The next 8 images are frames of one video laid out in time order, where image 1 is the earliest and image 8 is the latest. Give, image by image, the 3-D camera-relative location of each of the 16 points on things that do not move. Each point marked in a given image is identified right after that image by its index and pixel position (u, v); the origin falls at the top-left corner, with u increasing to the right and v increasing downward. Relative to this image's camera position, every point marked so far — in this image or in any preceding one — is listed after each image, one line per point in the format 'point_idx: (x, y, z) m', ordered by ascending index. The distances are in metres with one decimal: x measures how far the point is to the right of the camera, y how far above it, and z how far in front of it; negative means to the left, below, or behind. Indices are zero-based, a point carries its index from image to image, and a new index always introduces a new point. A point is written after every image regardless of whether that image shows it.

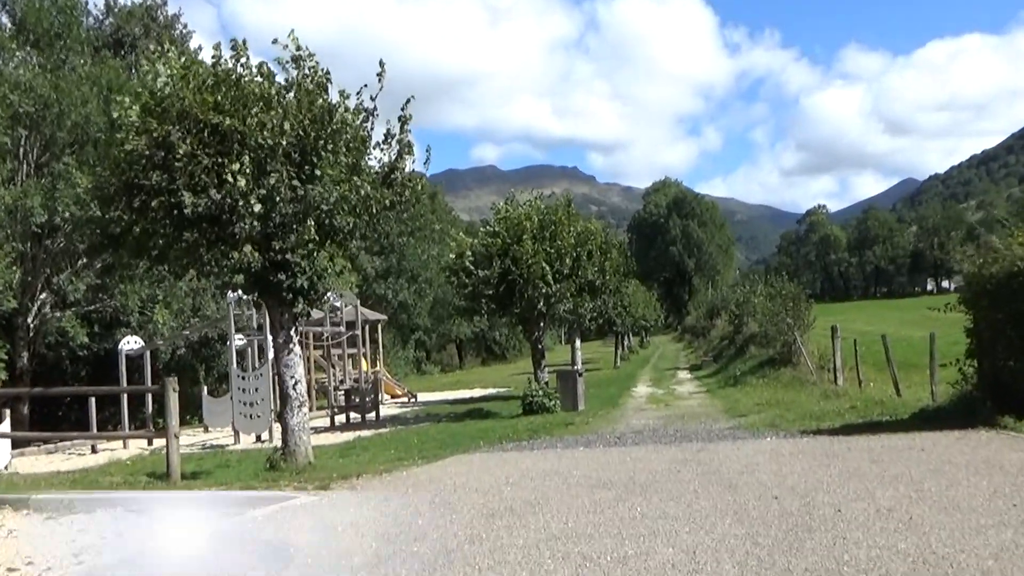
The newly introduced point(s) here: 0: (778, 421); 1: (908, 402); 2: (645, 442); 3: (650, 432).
0: (+5.2, -2.7, +18.1) m
1: (+7.5, -2.1, +17.2) m
2: (+2.2, -2.6, +15.3) m
3: (+2.7, -2.9, +18.0) m
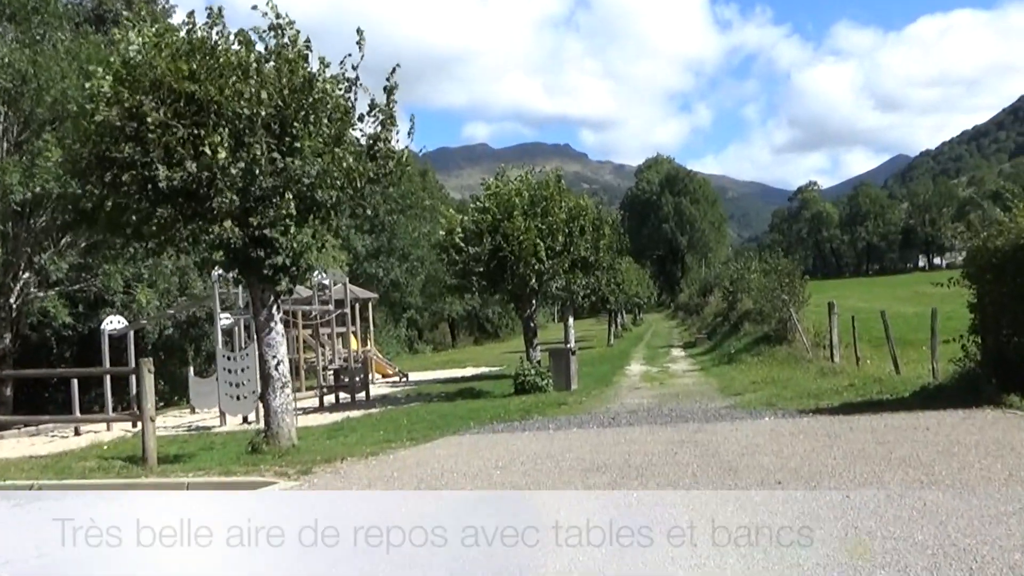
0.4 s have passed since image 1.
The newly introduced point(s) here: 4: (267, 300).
0: (+5.1, -2.2, +17.7) m
1: (+7.3, -1.7, +16.8) m
2: (+2.1, -2.2, +14.9) m
3: (+2.5, -2.4, +17.7) m
4: (-3.6, -0.2, +13.6) m
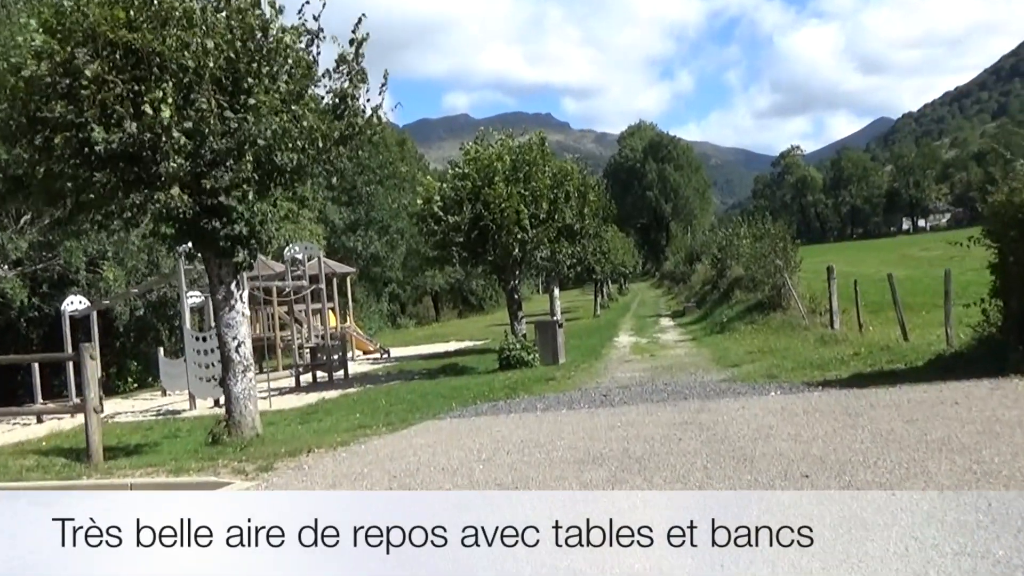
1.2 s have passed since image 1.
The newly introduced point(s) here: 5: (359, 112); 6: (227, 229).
0: (+4.8, -1.6, +16.7) m
1: (+7.0, -1.0, +15.8) m
2: (+1.8, -1.7, +13.8) m
3: (+2.3, -1.8, +16.6) m
4: (-3.9, +0.2, +12.3) m
5: (-2.4, +2.7, +14.0) m
6: (-3.6, +0.7, +11.5) m
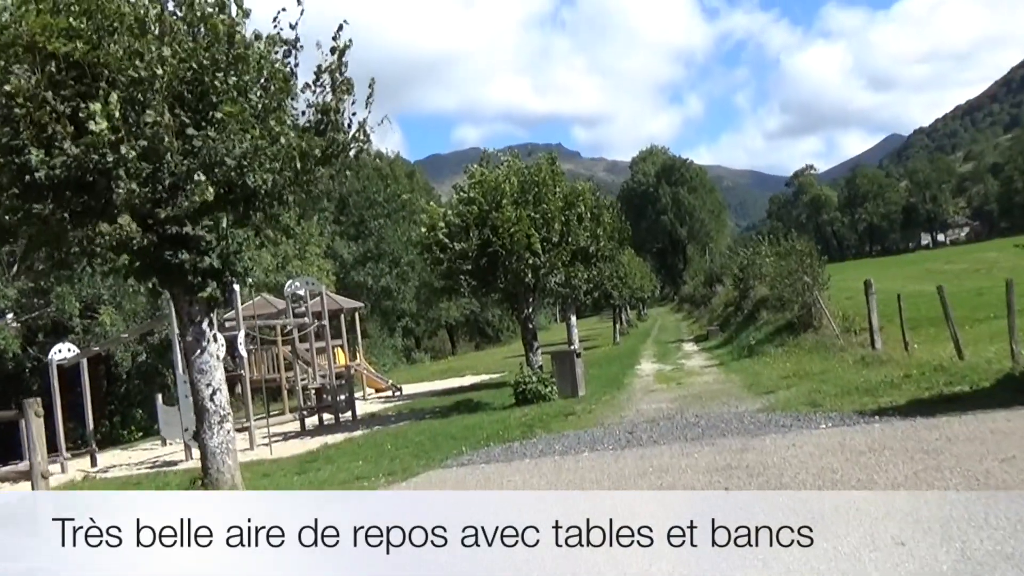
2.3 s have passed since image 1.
0: (+5.0, -1.8, +15.1) m
1: (+7.2, -1.2, +14.2) m
2: (+2.0, -2.0, +12.2) m
3: (+2.5, -2.2, +15.0) m
4: (-3.8, -0.3, +10.9) m
5: (-2.4, +2.3, +12.6) m
6: (-3.6, +0.3, +10.1) m
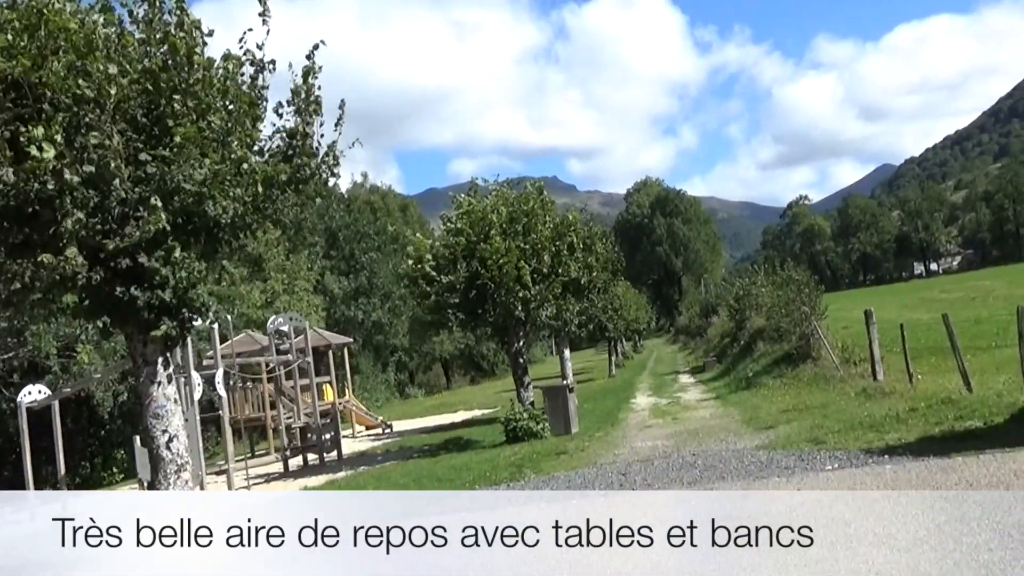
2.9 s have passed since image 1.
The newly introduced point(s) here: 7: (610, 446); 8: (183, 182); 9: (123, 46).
0: (+4.8, -2.3, +14.3) m
1: (+7.0, -1.6, +13.5) m
2: (+1.8, -2.4, +11.4) m
3: (+2.3, -2.7, +14.2) m
4: (-4.0, -0.7, +10.2) m
5: (-2.6, +1.8, +12.0) m
6: (-3.8, -0.1, +9.4) m
7: (+2.0, -3.2, +18.3) m
8: (-3.4, +1.1, +9.4) m
9: (-4.1, +2.5, +9.6) m
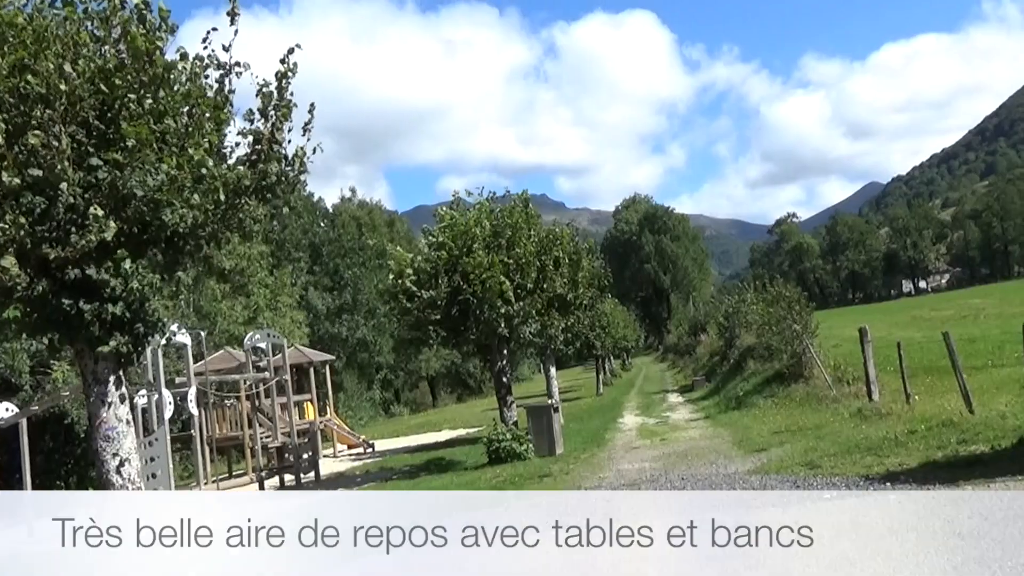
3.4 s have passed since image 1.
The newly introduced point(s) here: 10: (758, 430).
0: (+4.5, -2.6, +13.7) m
1: (+6.7, -1.9, +12.9) m
2: (+1.6, -2.6, +10.7) m
3: (+2.0, -2.9, +13.5) m
4: (-4.2, -0.9, +9.5) m
5: (-2.9, +1.6, +11.3) m
6: (-4.0, -0.2, +8.7) m
7: (+1.6, -3.5, +17.6) m
8: (-3.6, +0.9, +8.7) m
9: (-4.3, +2.4, +9.0) m
10: (+5.3, -3.1, +19.7) m
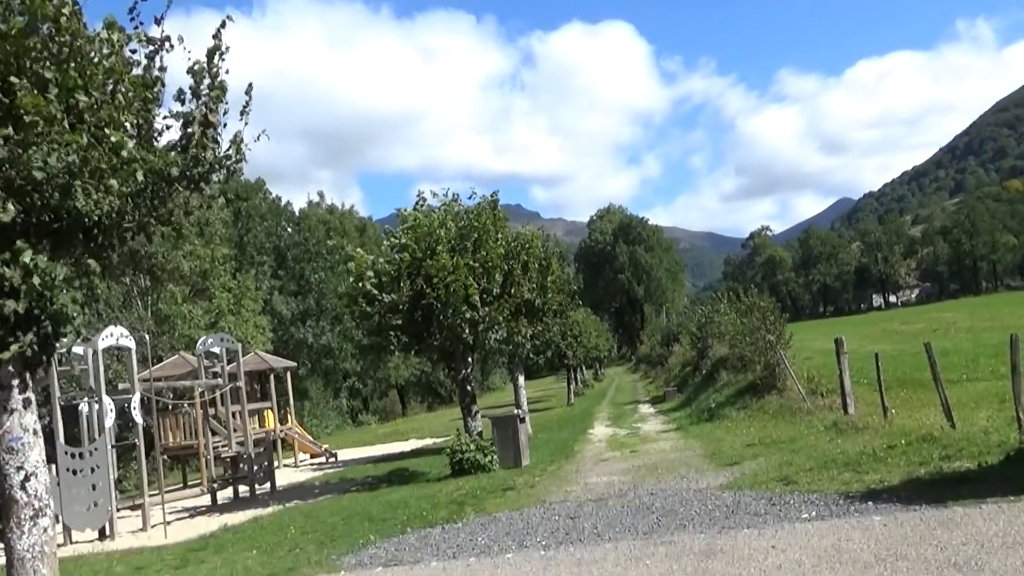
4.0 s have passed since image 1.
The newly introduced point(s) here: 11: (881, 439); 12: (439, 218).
0: (+4.0, -2.7, +13.0) m
1: (+6.2, -2.0, +12.2) m
2: (+1.1, -2.6, +10.0) m
3: (+1.4, -3.0, +12.8) m
4: (-4.7, -0.8, +8.6) m
5: (-3.3, +1.6, +10.5) m
6: (-4.4, -0.1, +7.8) m
7: (+0.9, -3.6, +16.8) m
8: (-4.0, +1.0, +7.8) m
9: (-4.7, +2.5, +8.1) m
10: (+4.6, -3.2, +19.0) m
11: (+5.7, -2.3, +14.0) m
12: (-1.6, +1.5, +20.0) m
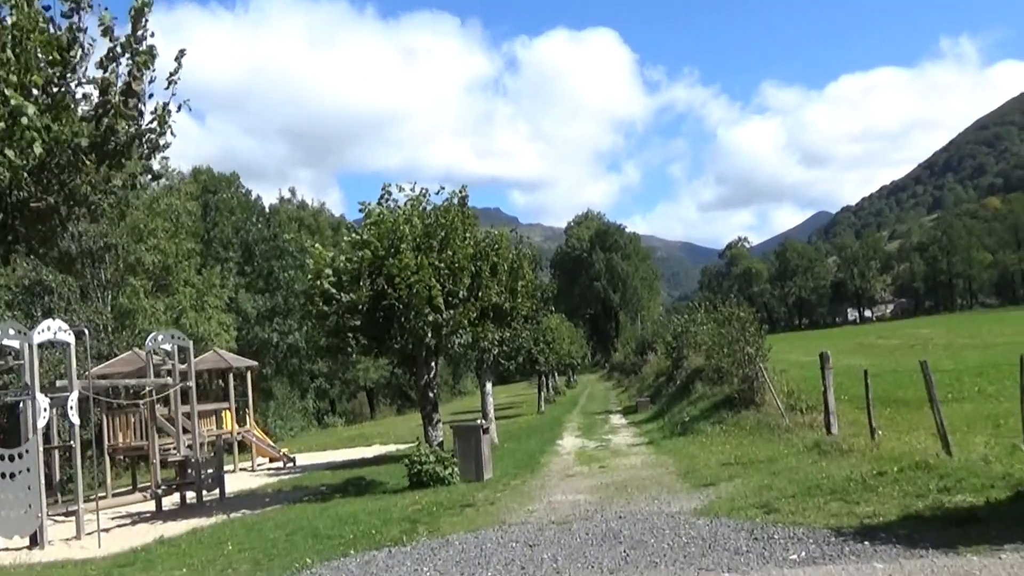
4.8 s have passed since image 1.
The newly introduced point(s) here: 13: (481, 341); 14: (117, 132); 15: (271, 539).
0: (+3.4, -2.8, +11.9) m
1: (+5.7, -2.2, +11.2) m
2: (+0.6, -2.6, +8.8) m
3: (+0.9, -3.1, +11.6) m
4: (-5.1, -0.7, +7.3) m
5: (-3.7, +1.7, +9.2) m
6: (-4.8, 0.0, +6.5) m
7: (+0.2, -3.6, +15.7) m
8: (-4.3, +1.1, +6.6) m
9: (-5.0, +2.6, +6.8) m
10: (+3.8, -3.4, +18.0) m
11: (+5.1, -2.5, +13.0) m
12: (-2.2, +1.5, +18.8) m
13: (-0.6, -1.1, +19.0) m
14: (-3.8, +1.6, +9.2) m
15: (-3.7, -3.8, +13.9) m
